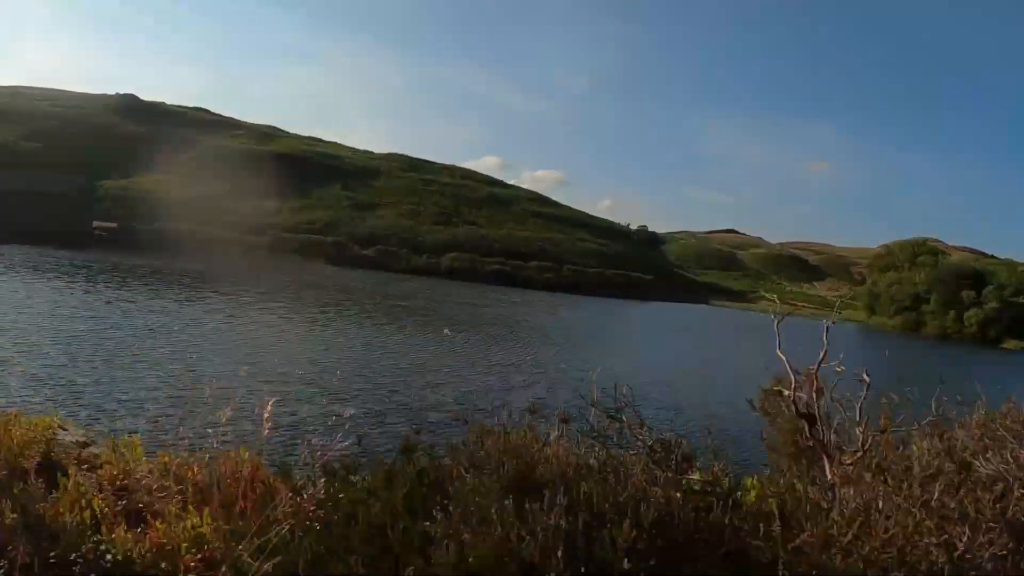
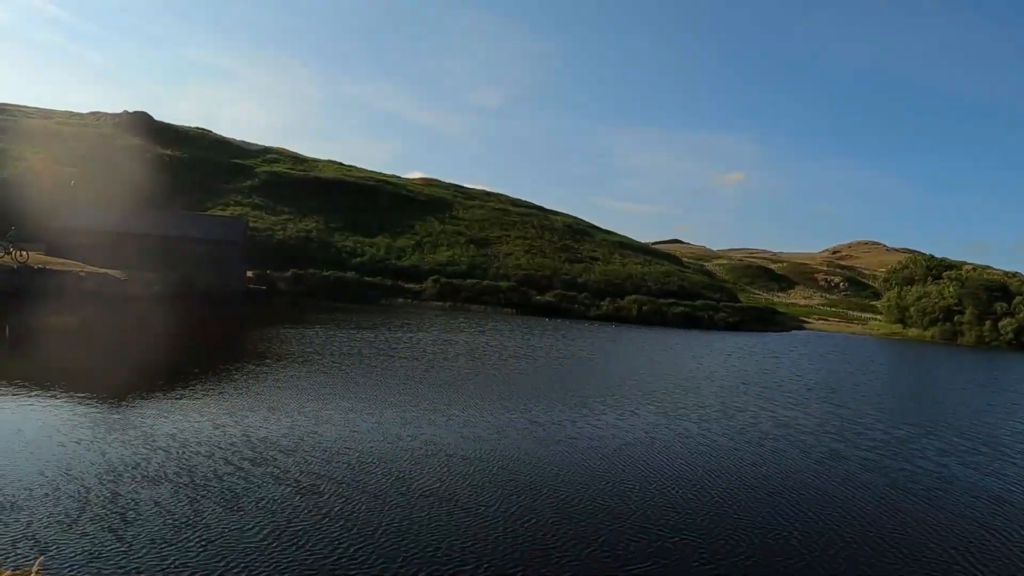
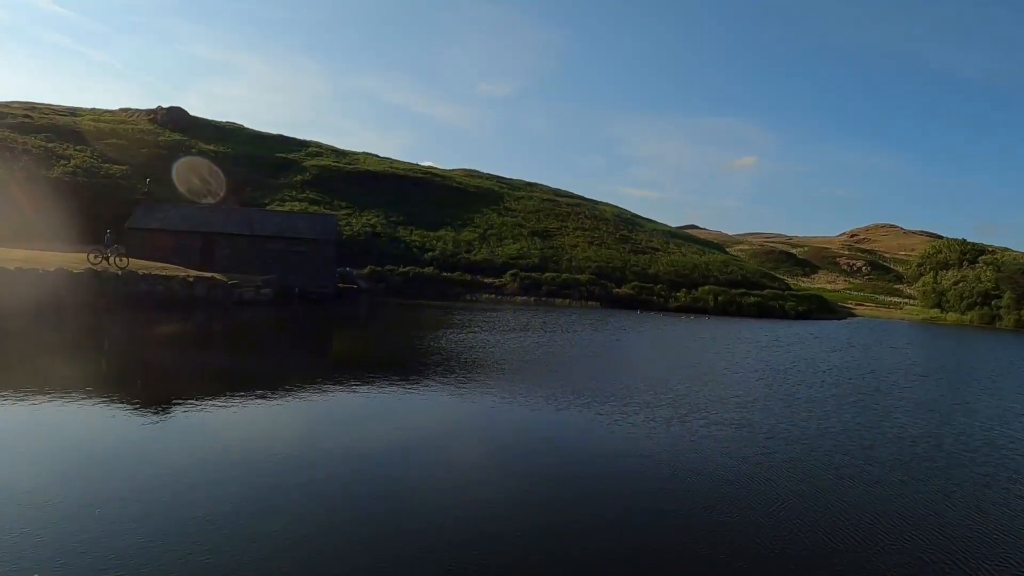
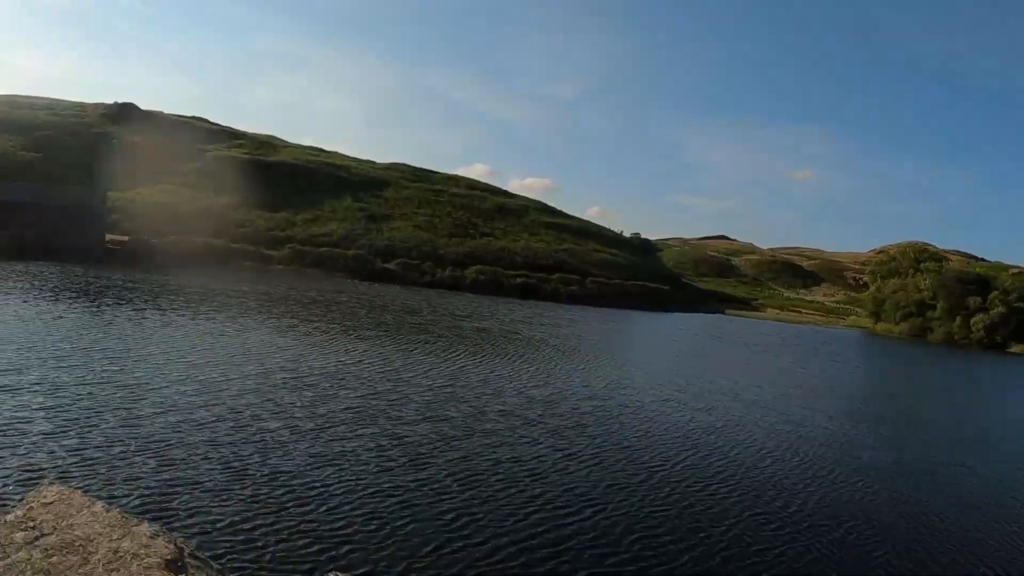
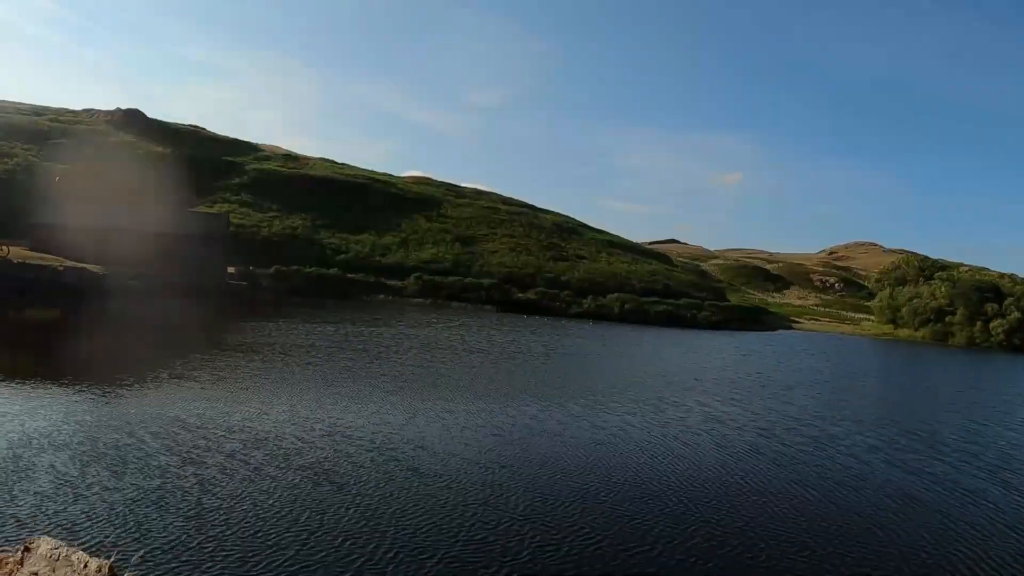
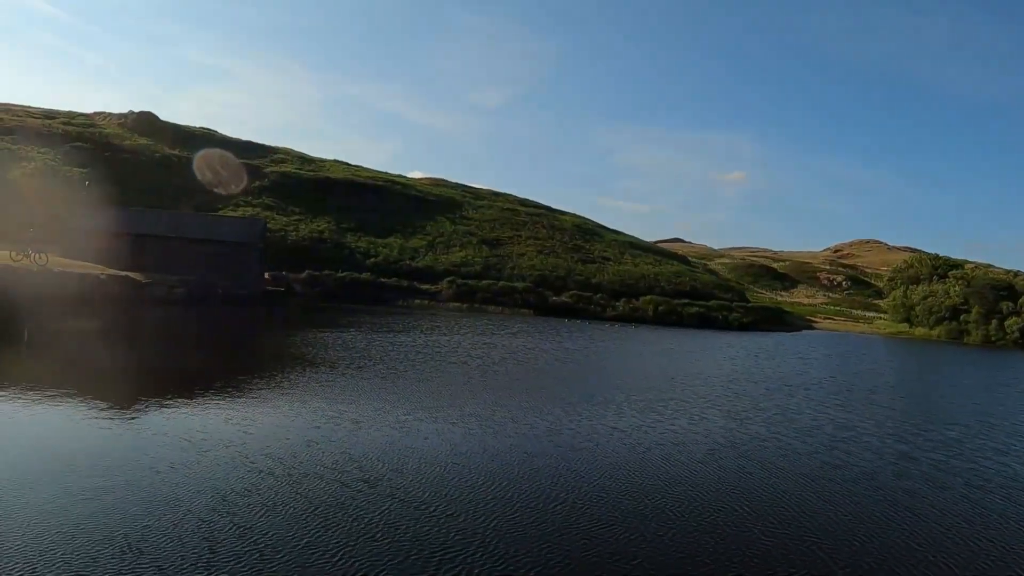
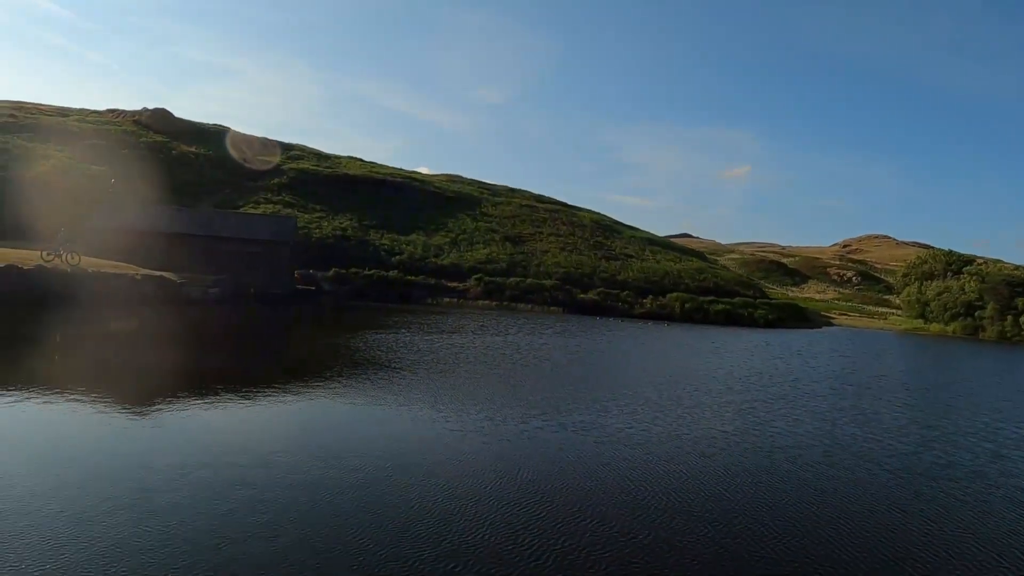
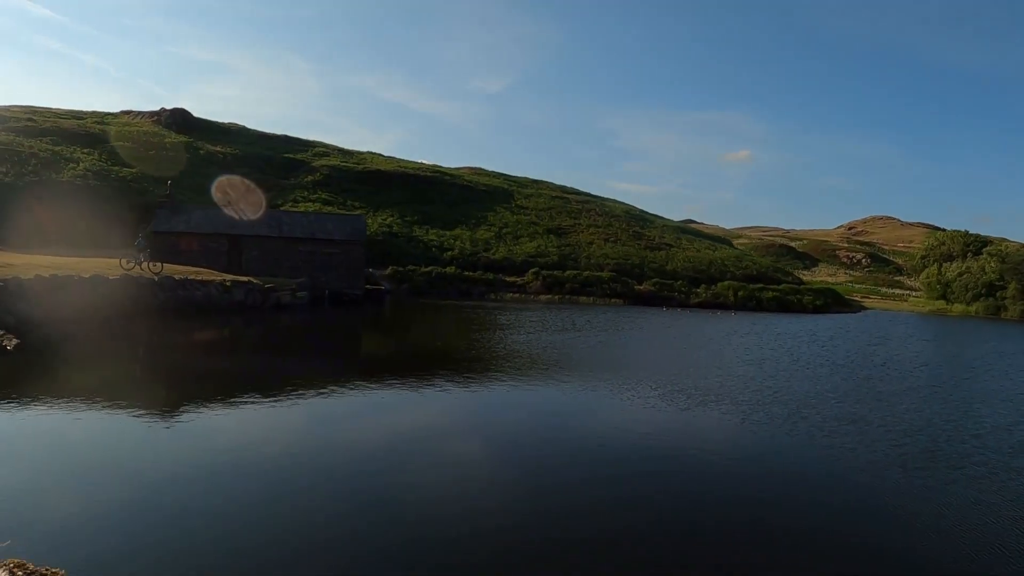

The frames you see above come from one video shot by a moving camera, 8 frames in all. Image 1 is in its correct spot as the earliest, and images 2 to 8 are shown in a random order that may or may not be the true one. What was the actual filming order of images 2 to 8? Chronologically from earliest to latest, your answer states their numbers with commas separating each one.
4, 5, 2, 6, 7, 3, 8
